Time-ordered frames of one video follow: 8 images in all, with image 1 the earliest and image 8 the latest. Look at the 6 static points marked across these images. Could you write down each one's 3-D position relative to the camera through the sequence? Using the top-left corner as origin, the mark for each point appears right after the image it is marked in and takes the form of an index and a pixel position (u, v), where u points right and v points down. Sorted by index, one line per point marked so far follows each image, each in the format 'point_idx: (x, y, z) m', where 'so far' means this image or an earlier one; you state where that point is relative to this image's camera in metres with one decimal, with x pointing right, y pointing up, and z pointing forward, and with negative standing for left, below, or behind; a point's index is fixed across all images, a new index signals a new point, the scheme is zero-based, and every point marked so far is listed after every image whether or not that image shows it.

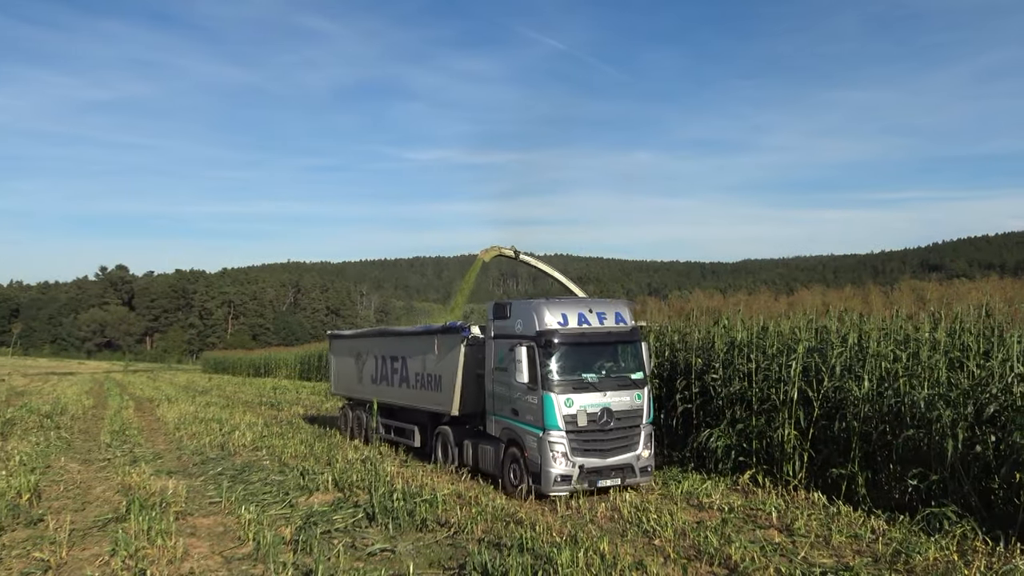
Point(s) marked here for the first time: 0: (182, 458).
0: (-6.0, -2.9, +15.4) m
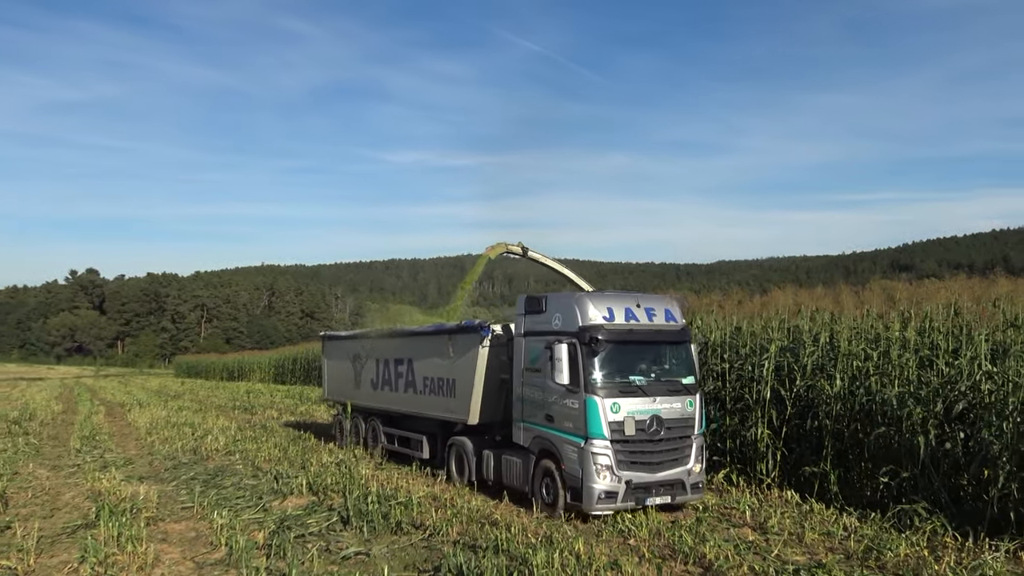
0: (-6.2, -2.9, +14.7) m
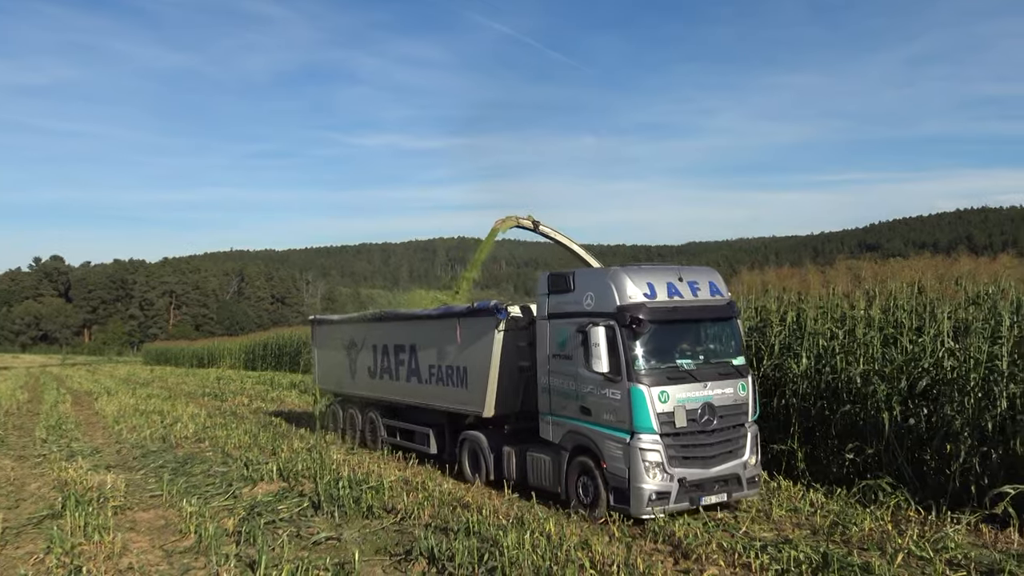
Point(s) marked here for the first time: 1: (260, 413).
0: (-6.4, -2.7, +14.2) m
1: (-5.9, -2.8, +19.7) m
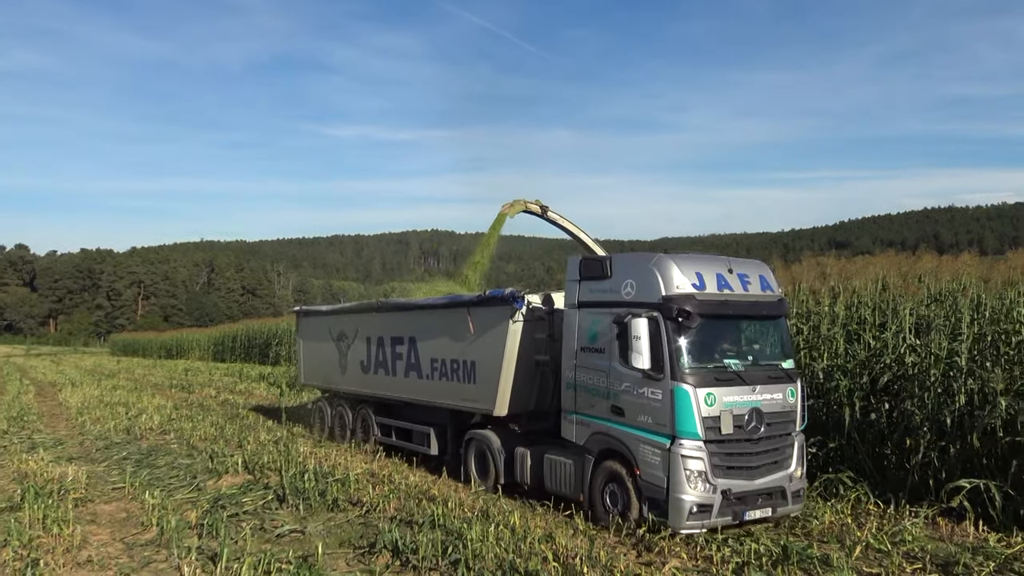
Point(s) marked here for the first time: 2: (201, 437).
0: (-6.8, -2.5, +13.7) m
1: (-6.4, -2.6, +19.2) m
2: (-5.0, -2.4, +13.8) m
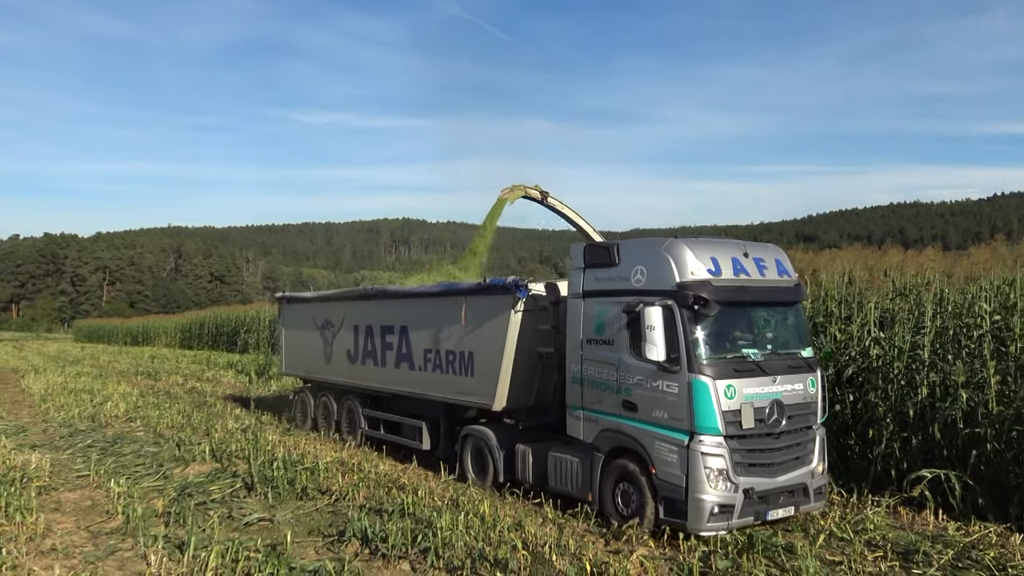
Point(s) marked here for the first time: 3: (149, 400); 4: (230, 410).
0: (-7.1, -2.3, +13.3) m
1: (-7.0, -2.3, +18.9) m
2: (-5.4, -2.2, +13.5) m
3: (-7.1, -2.2, +16.8) m
4: (-5.1, -2.2, +15.5) m
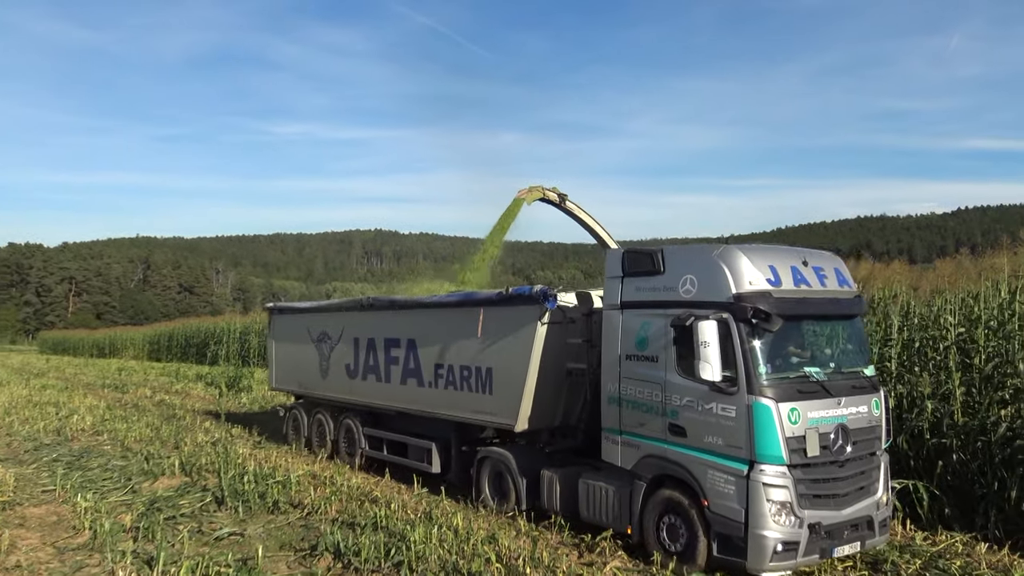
0: (-7.4, -2.4, +12.8) m
1: (-7.4, -2.5, +18.4) m
2: (-5.6, -2.3, +13.0) m
3: (-7.4, -2.4, +16.3) m
4: (-5.4, -2.4, +15.1) m
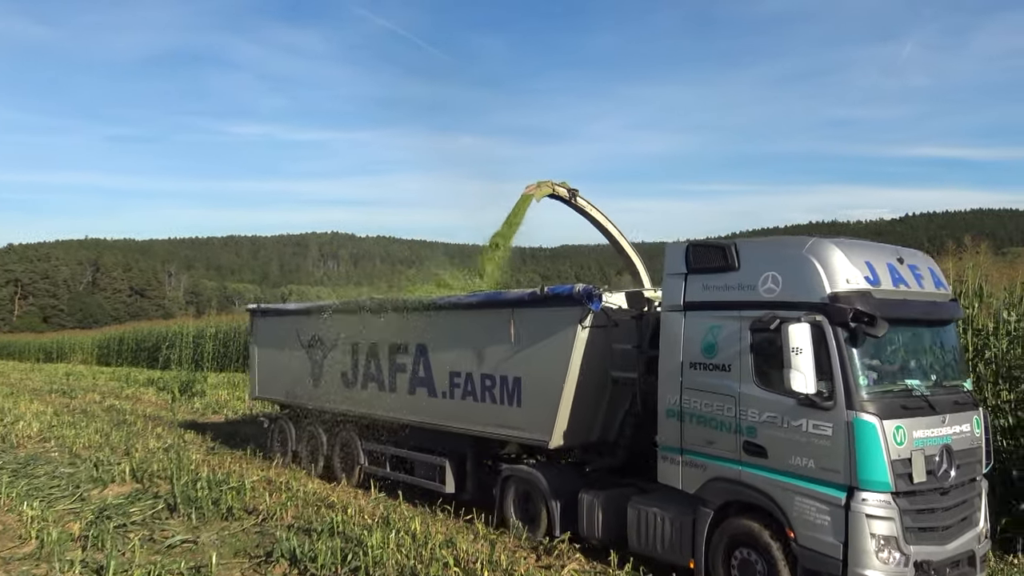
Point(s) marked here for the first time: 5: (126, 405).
0: (-7.8, -2.4, +12.1) m
1: (-8.1, -2.6, +17.7) m
2: (-6.0, -2.3, +12.4) m
3: (-8.0, -2.4, +15.6) m
4: (-5.9, -2.4, +14.5) m
5: (-8.3, -2.6, +19.0) m
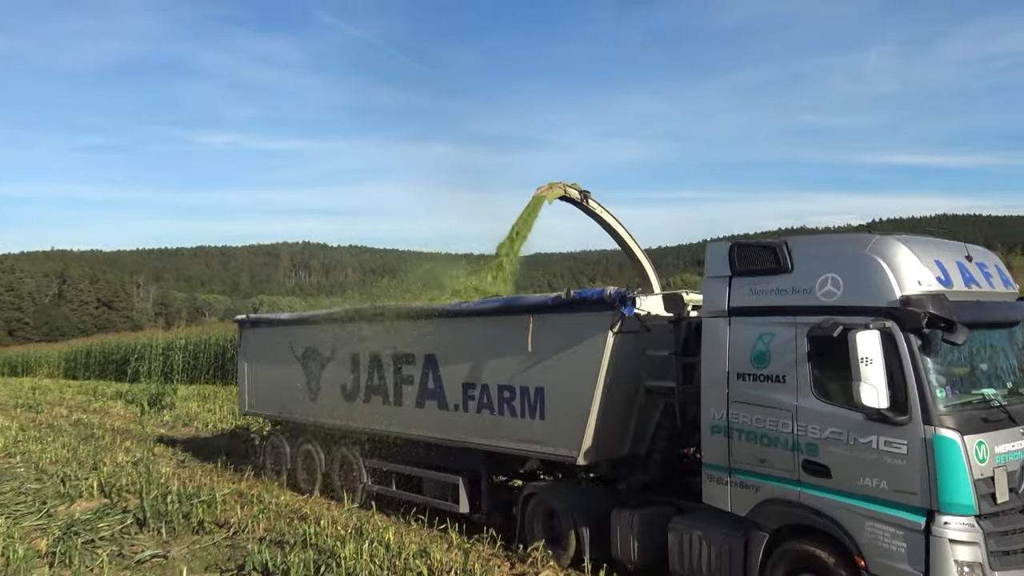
0: (-8.0, -2.6, +11.7) m
1: (-8.5, -2.8, +17.2) m
2: (-6.3, -2.5, +12.0) m
3: (-8.3, -2.7, +15.2) m
4: (-6.2, -2.6, +14.1) m
5: (-8.7, -2.9, +18.5) m
